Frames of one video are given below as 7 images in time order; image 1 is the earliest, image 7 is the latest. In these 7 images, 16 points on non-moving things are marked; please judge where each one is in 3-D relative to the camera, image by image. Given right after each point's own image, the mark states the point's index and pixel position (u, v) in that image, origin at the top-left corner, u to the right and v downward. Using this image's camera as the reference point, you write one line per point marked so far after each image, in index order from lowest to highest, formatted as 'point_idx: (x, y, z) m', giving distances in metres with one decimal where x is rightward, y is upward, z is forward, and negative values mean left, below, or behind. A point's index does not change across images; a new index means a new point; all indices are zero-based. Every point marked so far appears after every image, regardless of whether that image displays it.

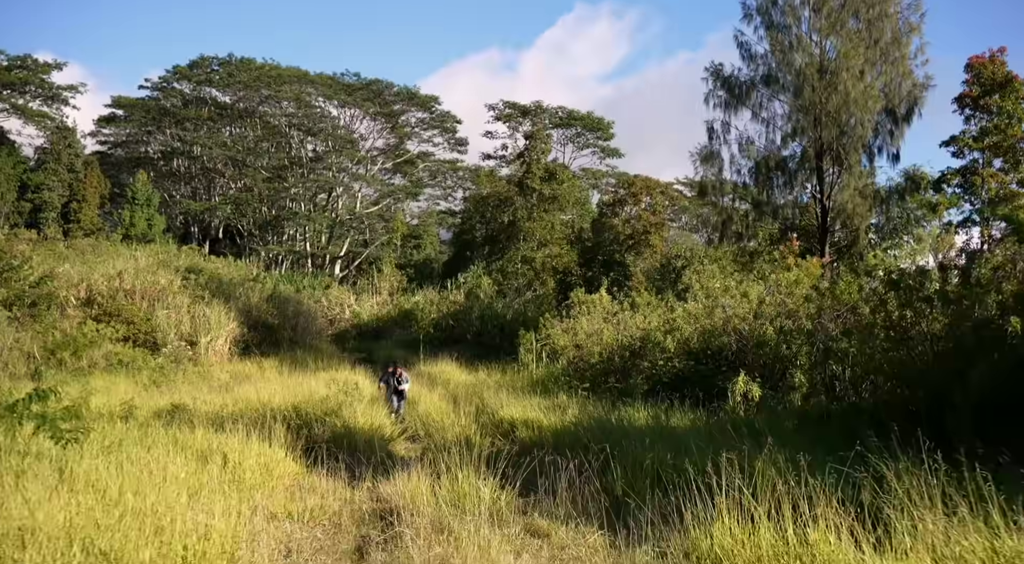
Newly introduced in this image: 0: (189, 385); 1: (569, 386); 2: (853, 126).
0: (-5.8, -1.9, +15.1) m
1: (+0.9, -1.6, +12.8) m
2: (+7.3, +3.4, +17.6) m
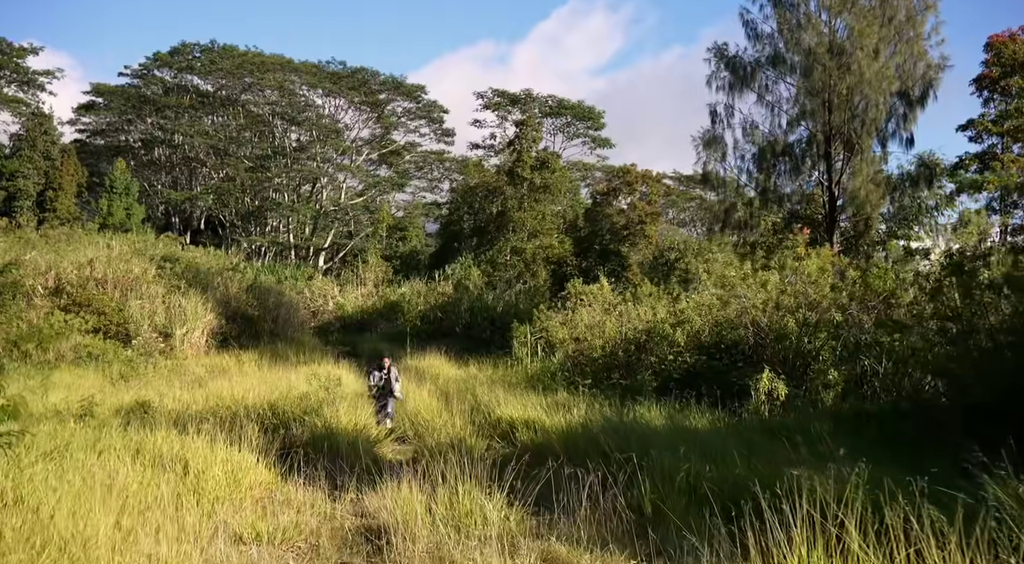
0: (-5.9, -1.7, +14.1) m
1: (+0.8, -1.4, +11.9) m
2: (+7.2, +3.5, +16.8) m
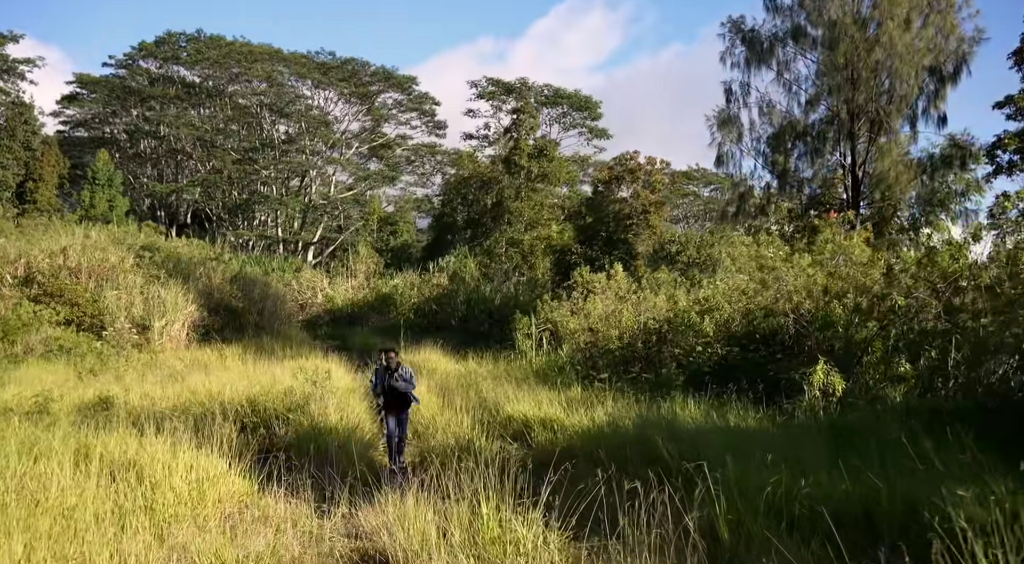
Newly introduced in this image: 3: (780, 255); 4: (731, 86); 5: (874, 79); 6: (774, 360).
0: (-5.8, -1.4, +12.9) m
1: (+0.9, -1.2, +10.7) m
2: (+7.3, +3.7, +15.7) m
3: (+3.6, +0.5, +11.6) m
4: (+4.7, +4.2, +17.8) m
5: (+7.4, +4.2, +16.9) m
6: (+2.9, -0.9, +9.4) m
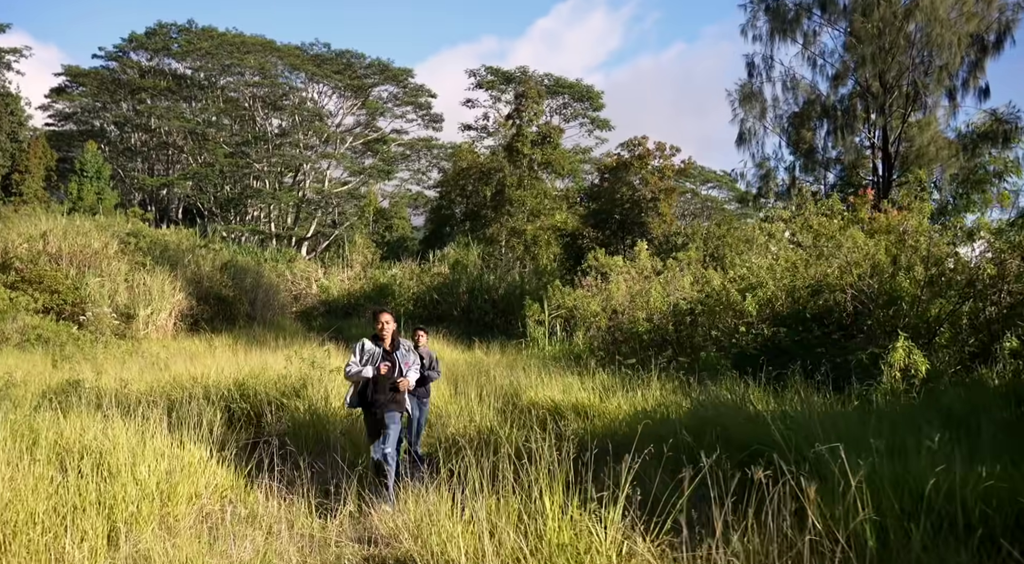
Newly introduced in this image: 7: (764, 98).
0: (-5.6, -1.1, +11.8) m
1: (+1.2, -0.9, +9.7) m
2: (+7.4, +4.0, +14.7) m
3: (+3.8, +0.8, +10.5) m
4: (+4.8, +4.4, +16.8) m
5: (+7.6, +4.5, +15.9) m
6: (+3.2, -0.6, +8.4) m
7: (+4.9, +3.6, +16.4) m
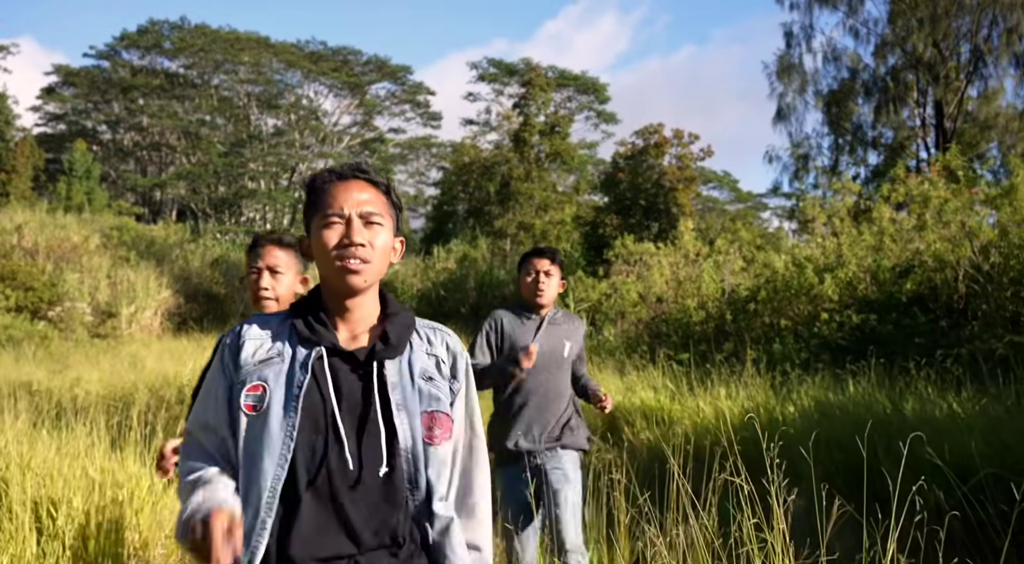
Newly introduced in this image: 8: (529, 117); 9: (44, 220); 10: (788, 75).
0: (-5.3, -1.0, +10.3) m
1: (+1.5, -0.7, +8.2) m
2: (+7.7, +4.2, +13.3) m
3: (+4.1, +1.0, +9.1) m
4: (+5.1, +4.6, +15.3) m
5: (+7.9, +4.7, +14.5) m
6: (+3.5, -0.4, +6.9) m
7: (+5.2, +3.8, +14.9) m
8: (+0.4, +3.9, +19.7) m
9: (-9.4, +1.3, +16.8) m
10: (+5.0, +3.7, +15.2) m
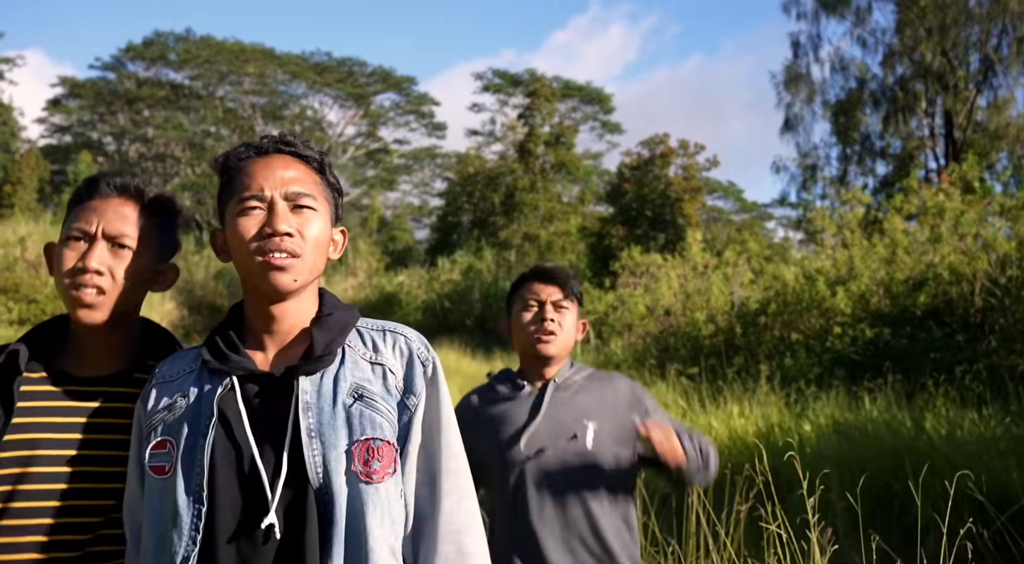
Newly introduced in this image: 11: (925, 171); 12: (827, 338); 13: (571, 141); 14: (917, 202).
0: (-5.2, -1.1, +10.2) m
1: (+1.6, -0.9, +8.1) m
2: (+7.8, +4.0, +13.1) m
3: (+4.2, +0.8, +9.0) m
4: (+5.2, +4.4, +15.2) m
5: (+8.0, +4.5, +14.3) m
6: (+3.6, -0.5, +6.8) m
7: (+5.3, +3.6, +14.8) m
8: (+0.5, +3.6, +19.6) m
9: (-9.3, +1.1, +16.8) m
10: (+5.1, +3.5, +15.1) m
11: (+8.0, +2.2, +16.2) m
12: (+2.9, -0.5, +7.7) m
13: (+1.6, +3.6, +20.5) m
14: (+4.2, +0.7, +8.6) m
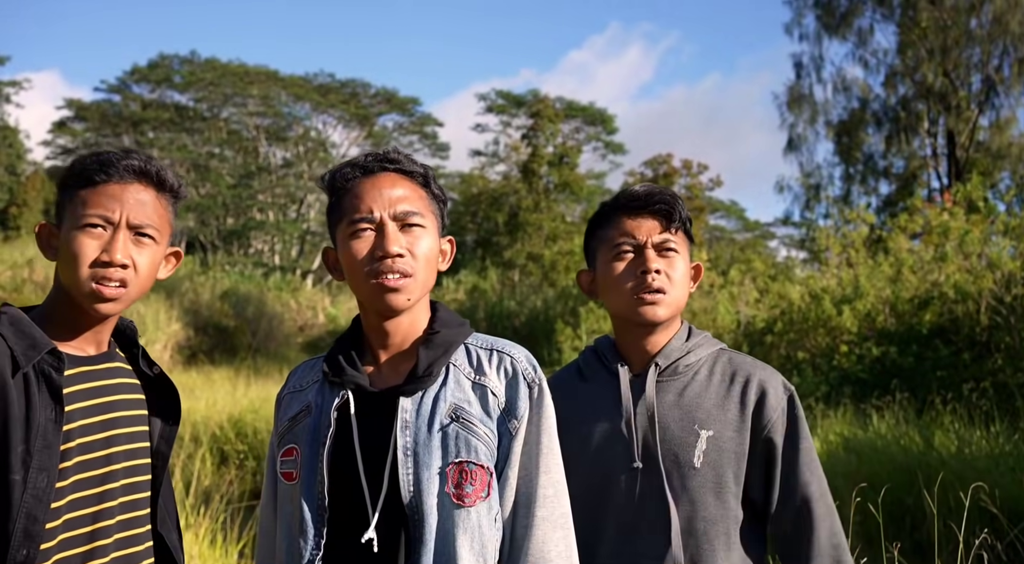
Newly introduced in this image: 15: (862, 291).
0: (-5.1, -1.4, +10.2) m
1: (+1.6, -1.1, +8.1) m
2: (+7.9, +3.7, +13.3) m
3: (+4.3, +0.6, +9.0) m
4: (+5.3, +4.1, +15.4) m
5: (+8.0, +4.2, +14.5) m
6: (+3.6, -0.7, +6.8) m
7: (+5.4, +3.2, +15.0) m
8: (+0.6, +3.1, +19.7) m
9: (-9.2, +0.7, +16.9) m
10: (+5.2, +3.2, +15.2) m
11: (+8.1, +1.8, +16.3) m
12: (+3.0, -0.7, +7.7) m
13: (+1.7, +3.1, +20.7) m
14: (+4.3, +0.5, +8.7) m
15: (+3.3, -0.1, +8.0) m
